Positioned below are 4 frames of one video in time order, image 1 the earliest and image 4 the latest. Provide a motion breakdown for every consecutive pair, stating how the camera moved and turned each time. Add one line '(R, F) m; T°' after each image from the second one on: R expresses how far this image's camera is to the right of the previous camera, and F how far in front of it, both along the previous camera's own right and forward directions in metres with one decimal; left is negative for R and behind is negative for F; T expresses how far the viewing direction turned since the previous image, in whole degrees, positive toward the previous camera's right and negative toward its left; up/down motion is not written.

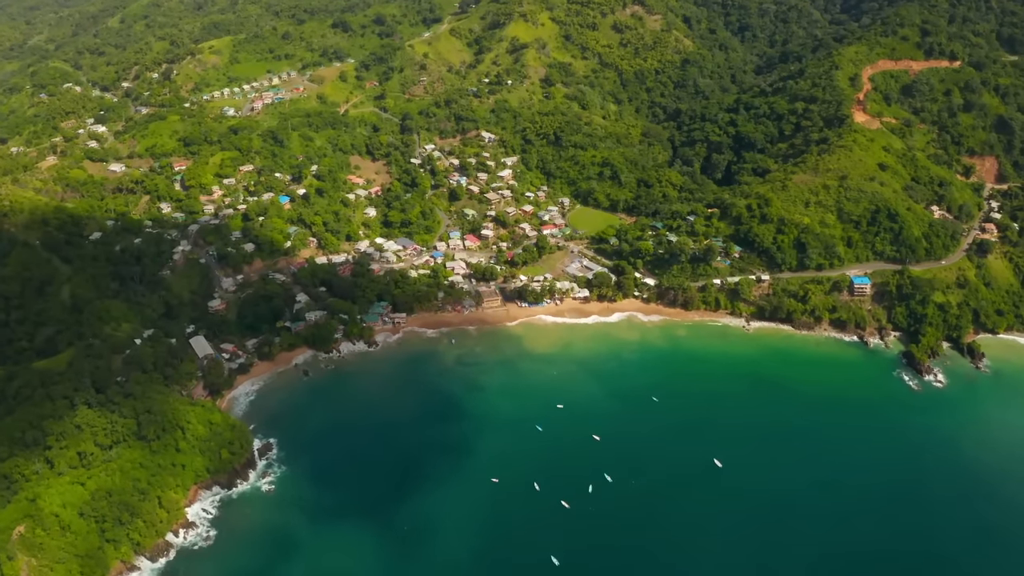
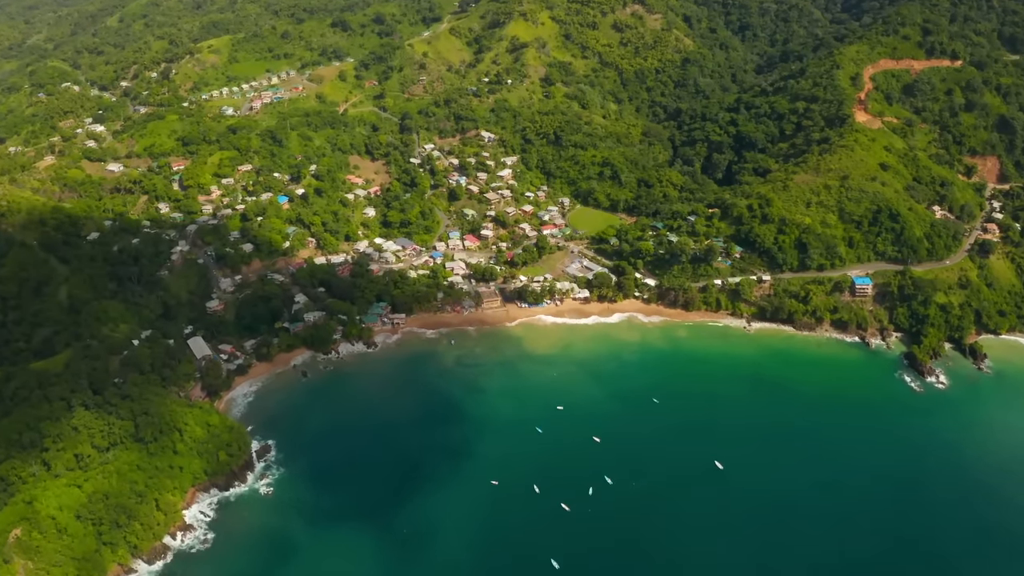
(0.0, +0.3) m; 0°
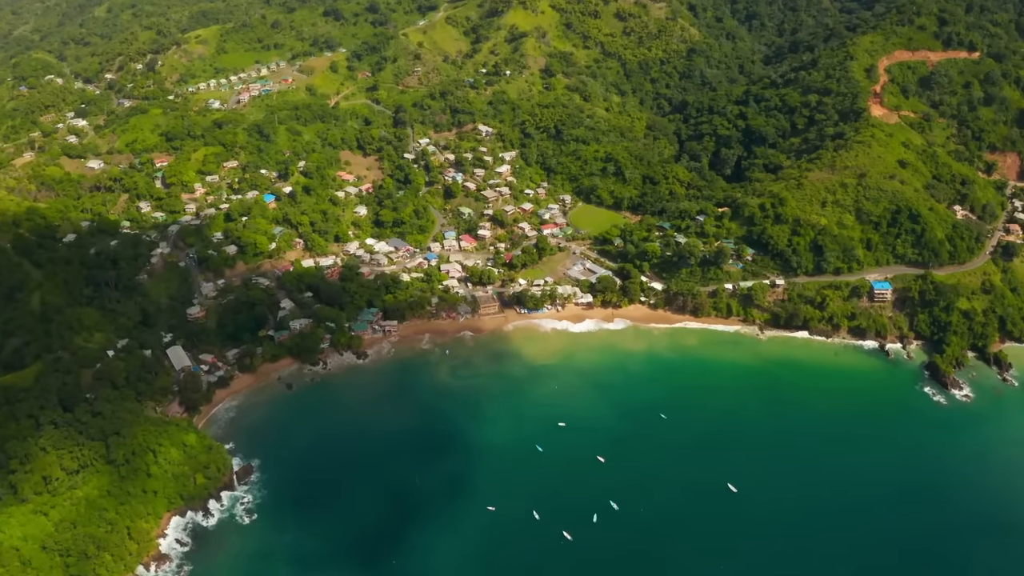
(+0.1, +3.3) m; 0°
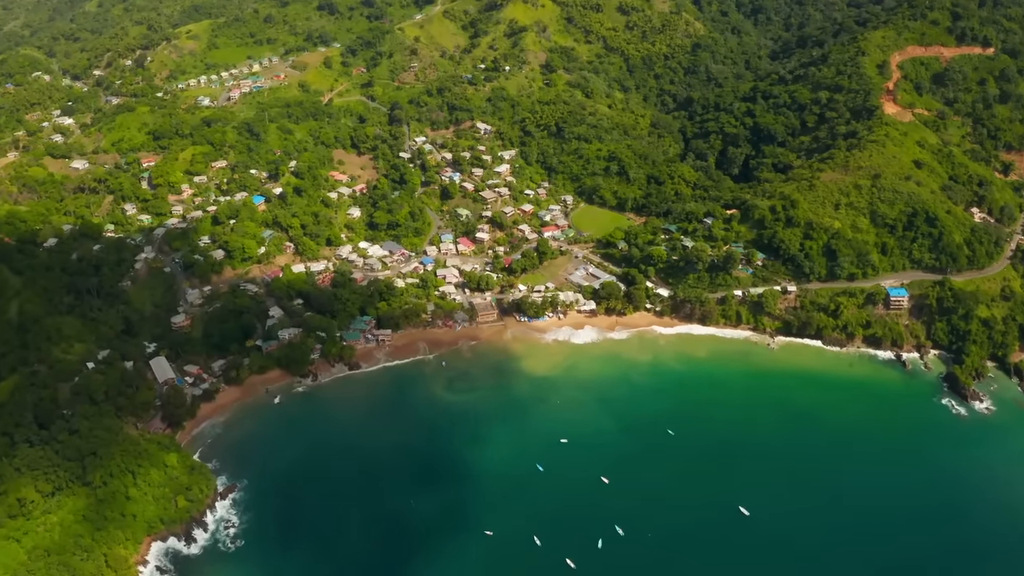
(0.0, +2.4) m; 0°
